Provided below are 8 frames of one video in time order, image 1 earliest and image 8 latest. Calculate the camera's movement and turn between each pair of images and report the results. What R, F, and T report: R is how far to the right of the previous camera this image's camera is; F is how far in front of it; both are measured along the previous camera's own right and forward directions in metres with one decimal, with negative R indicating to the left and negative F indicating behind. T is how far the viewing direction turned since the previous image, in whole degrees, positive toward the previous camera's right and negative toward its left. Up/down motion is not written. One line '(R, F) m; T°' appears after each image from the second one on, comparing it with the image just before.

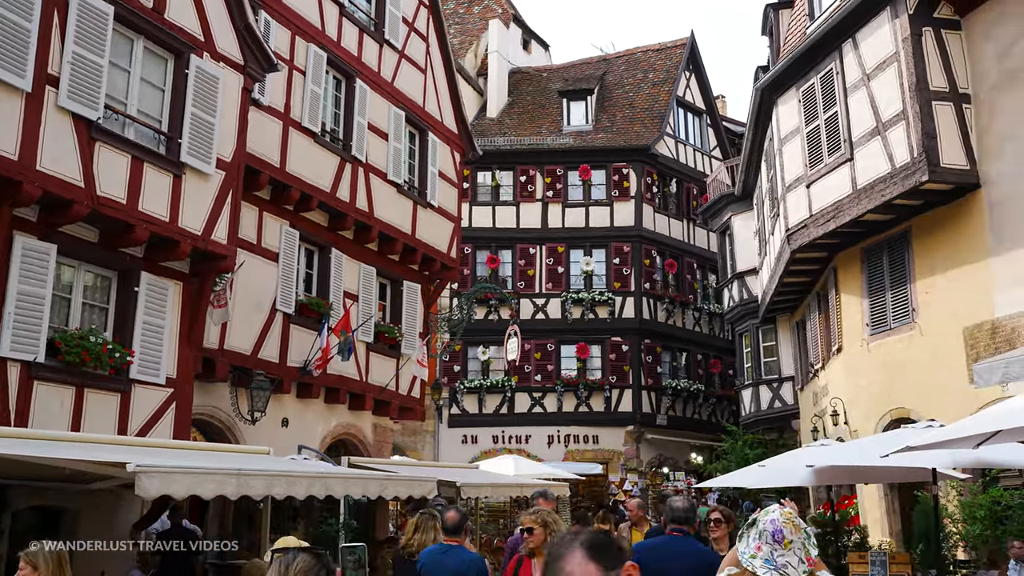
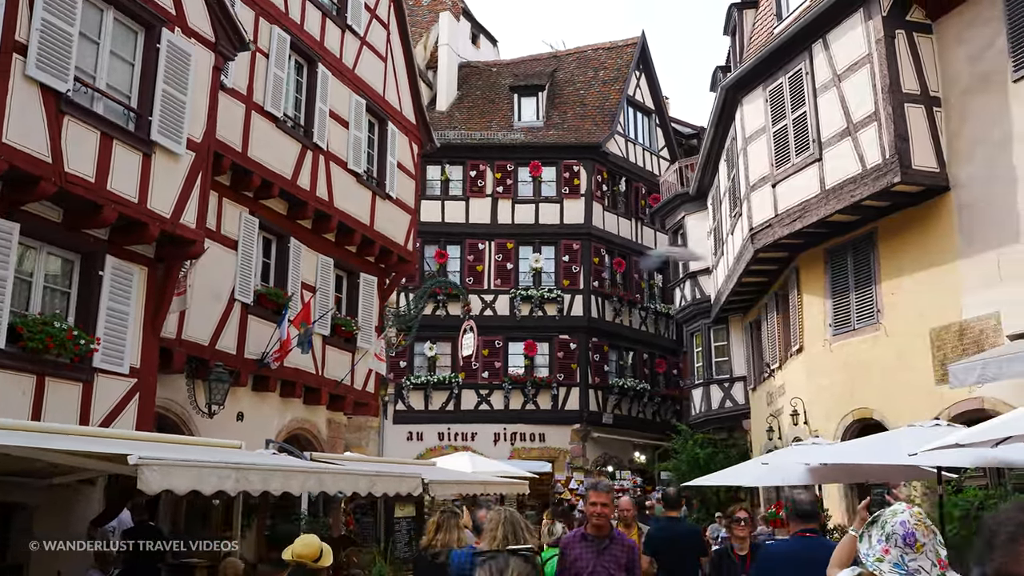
(-0.6, +0.3) m; +4°
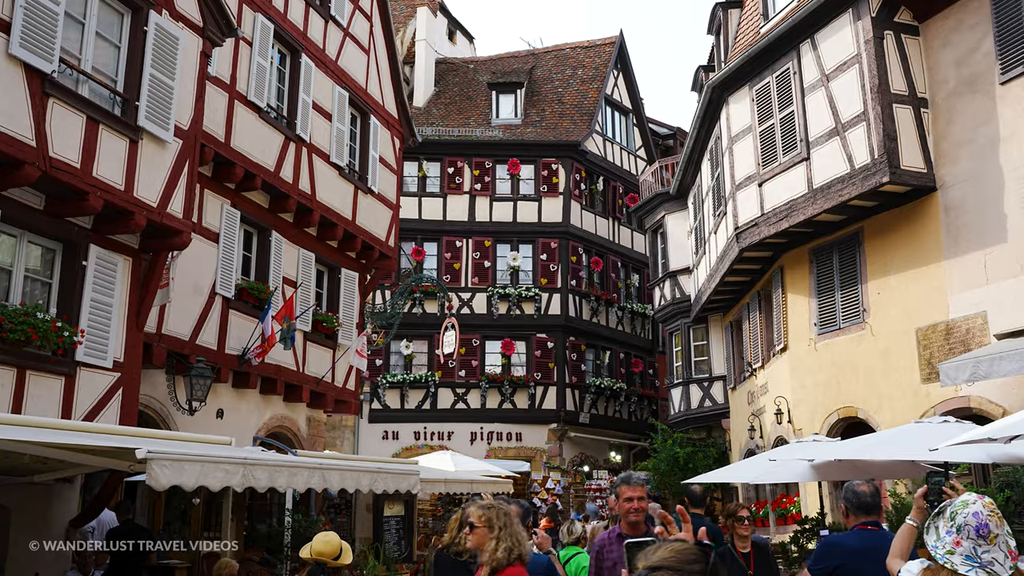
(-0.3, +0.2) m; +2°
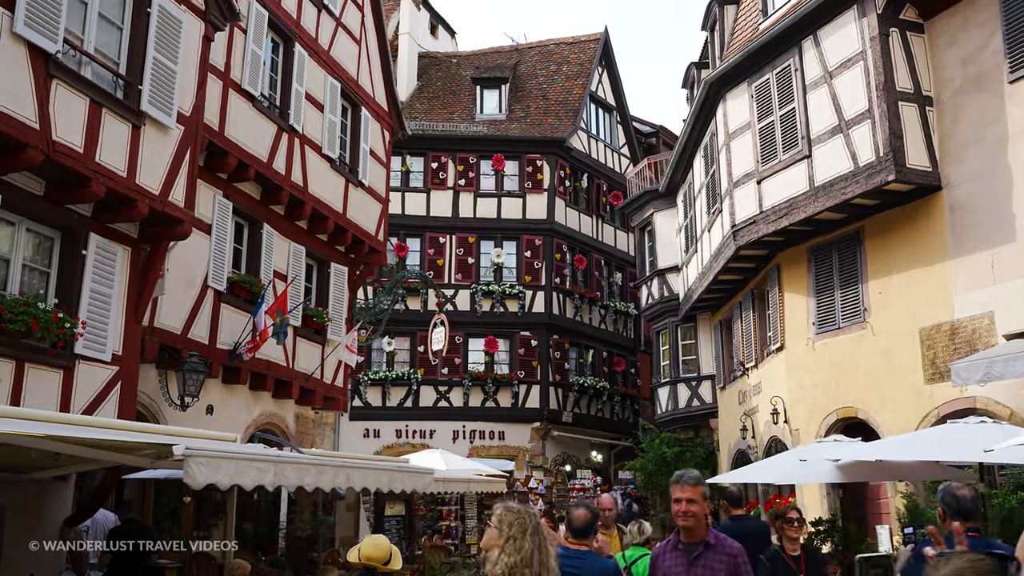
(-0.4, +0.2) m; +2°
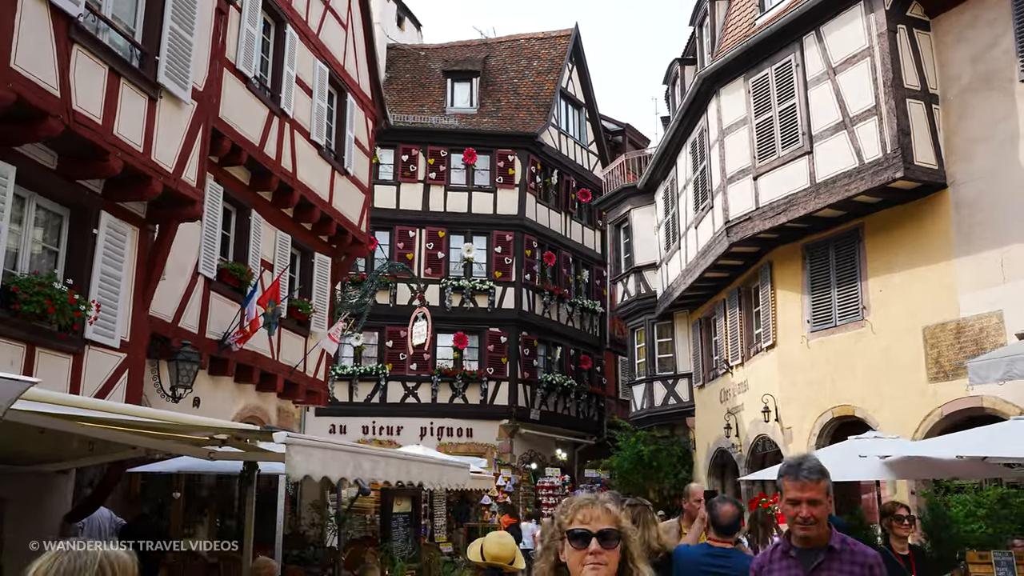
(-0.8, +0.3) m; +4°
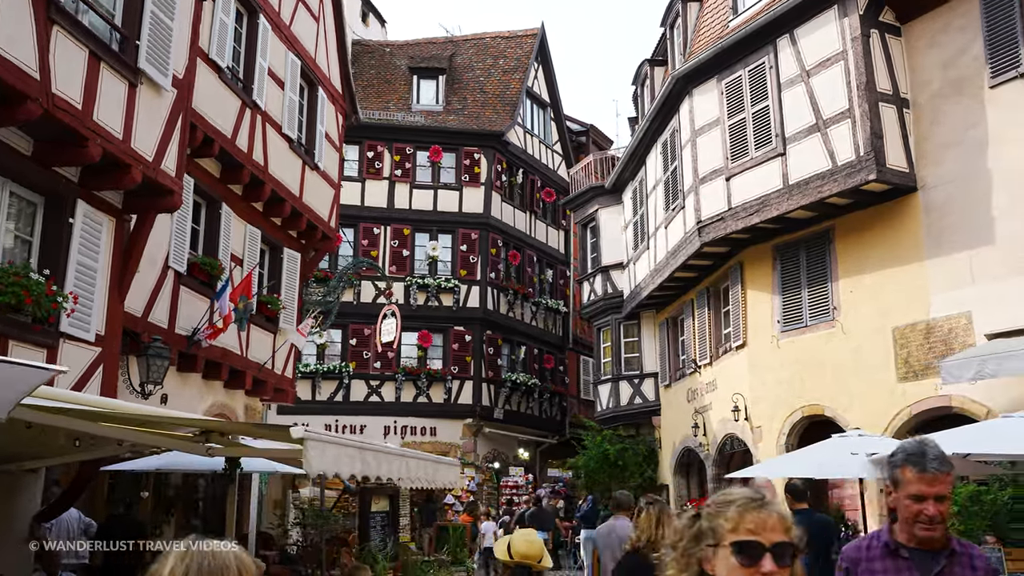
(-0.3, +0.1) m; +3°
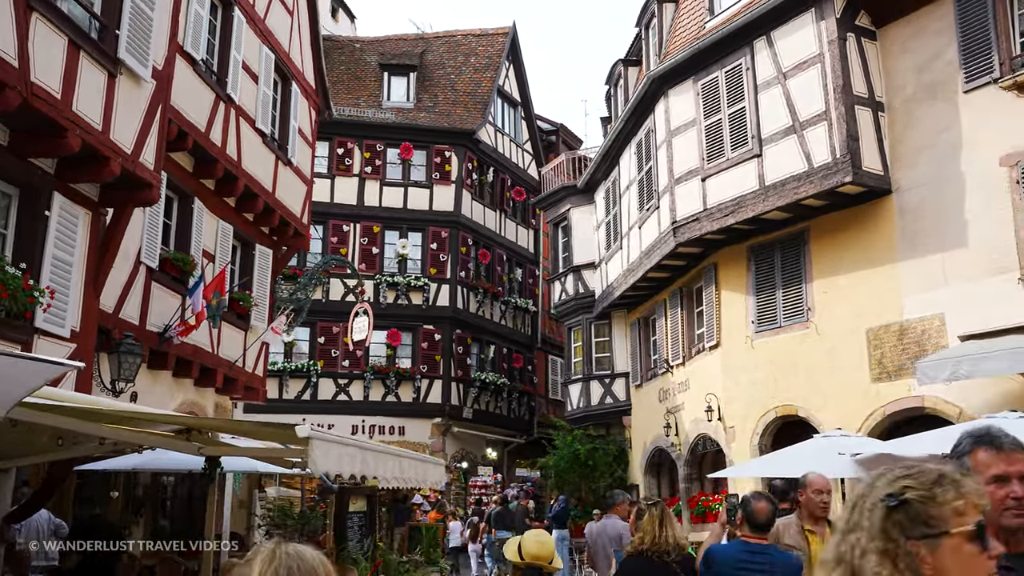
(-0.2, +0.1) m; +2°
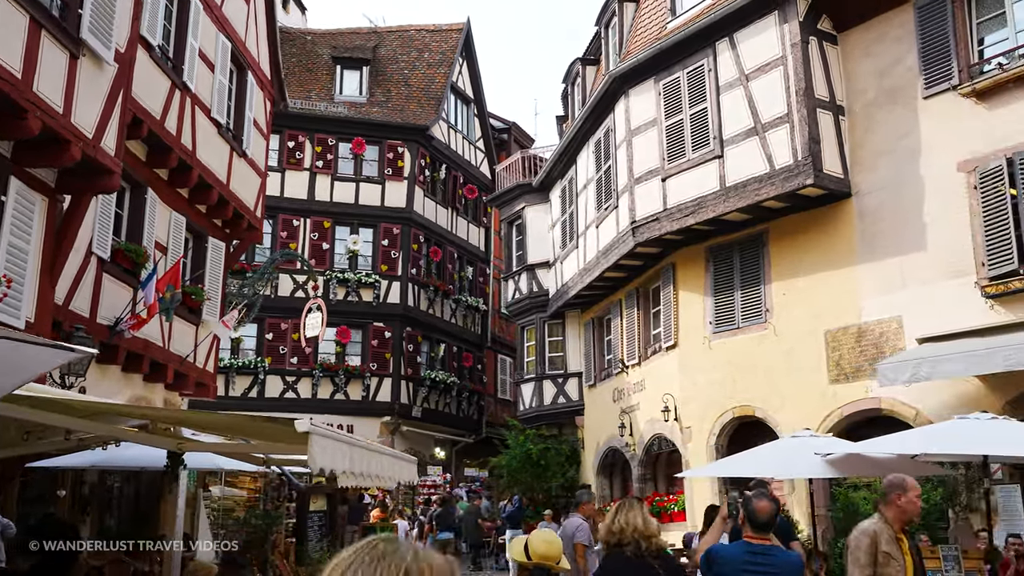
(-0.3, +0.1) m; +3°
